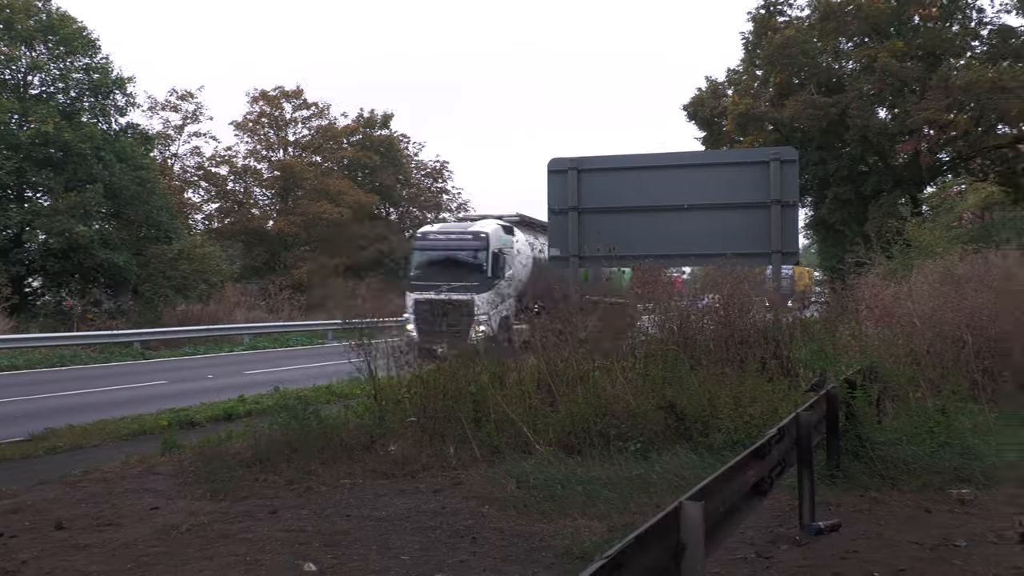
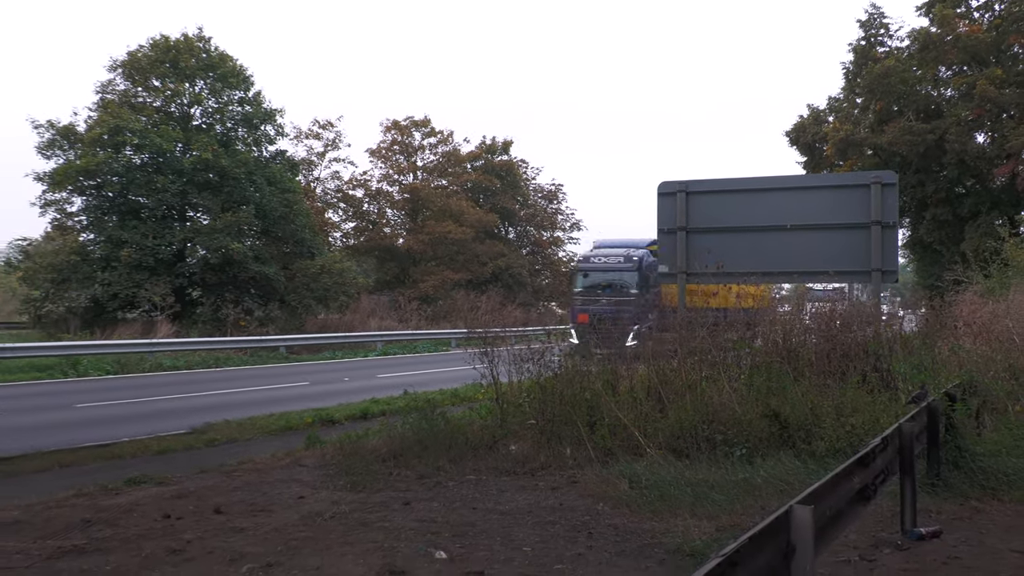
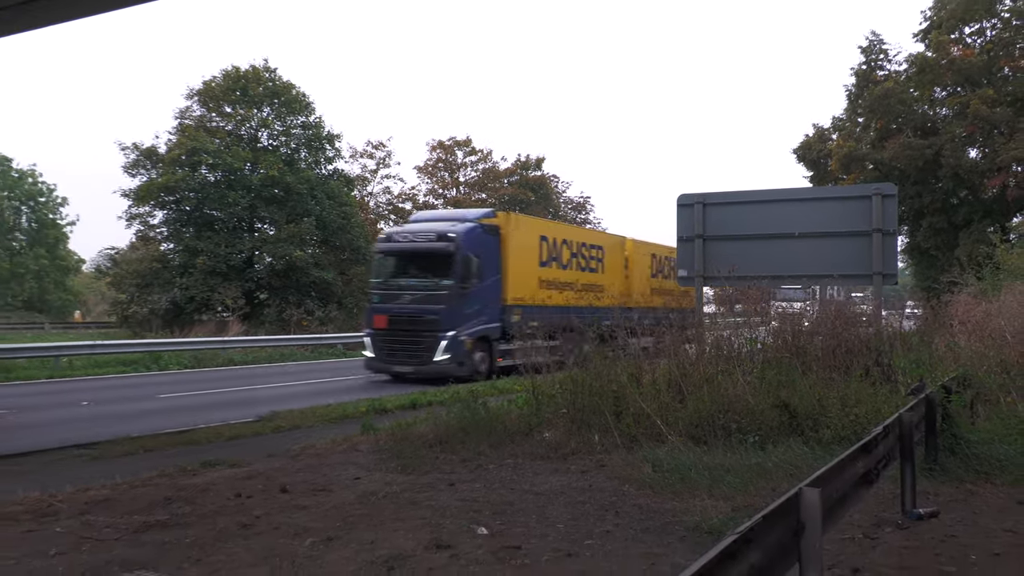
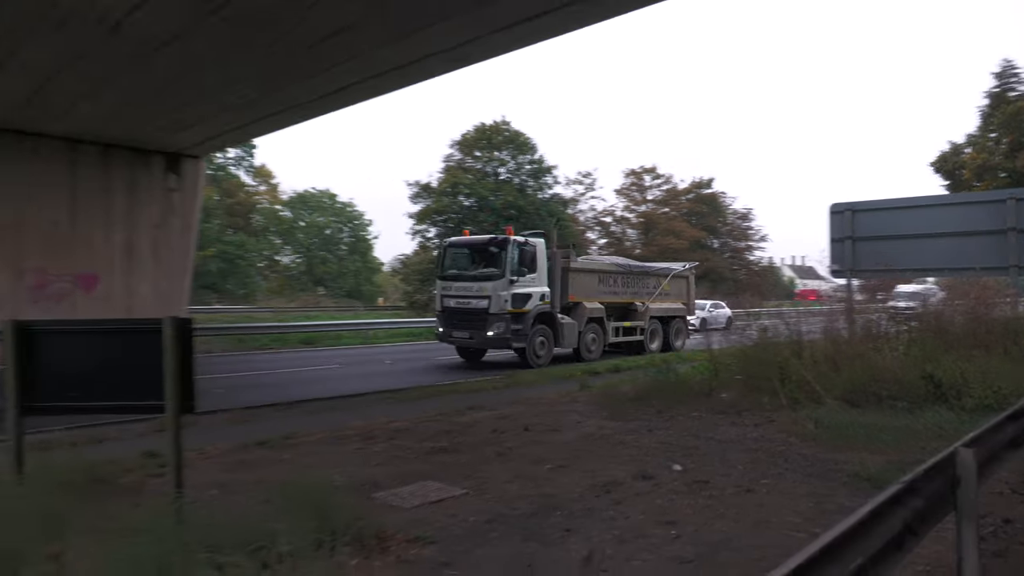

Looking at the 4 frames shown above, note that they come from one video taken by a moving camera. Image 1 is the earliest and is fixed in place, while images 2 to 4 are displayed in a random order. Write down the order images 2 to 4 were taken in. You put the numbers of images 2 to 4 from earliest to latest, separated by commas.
2, 3, 4
